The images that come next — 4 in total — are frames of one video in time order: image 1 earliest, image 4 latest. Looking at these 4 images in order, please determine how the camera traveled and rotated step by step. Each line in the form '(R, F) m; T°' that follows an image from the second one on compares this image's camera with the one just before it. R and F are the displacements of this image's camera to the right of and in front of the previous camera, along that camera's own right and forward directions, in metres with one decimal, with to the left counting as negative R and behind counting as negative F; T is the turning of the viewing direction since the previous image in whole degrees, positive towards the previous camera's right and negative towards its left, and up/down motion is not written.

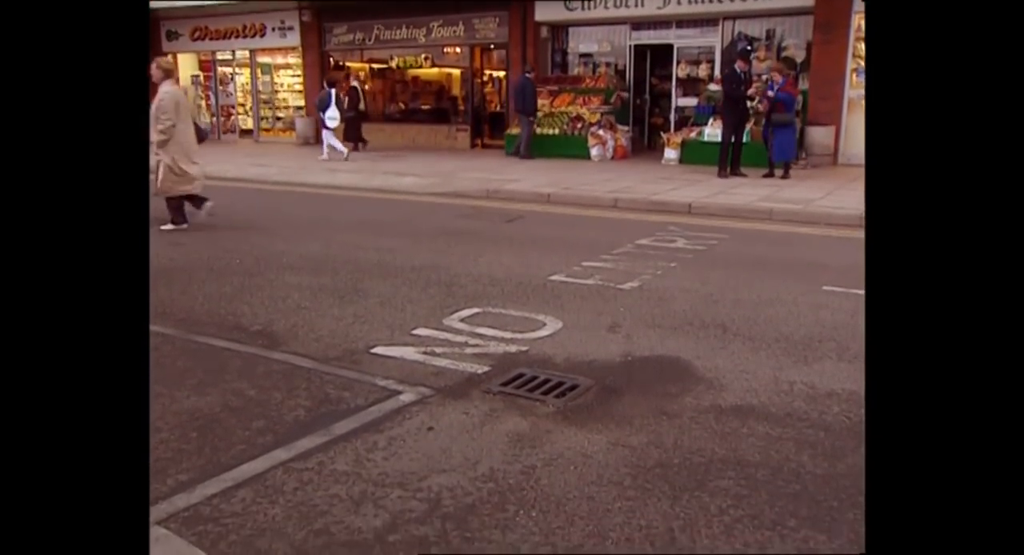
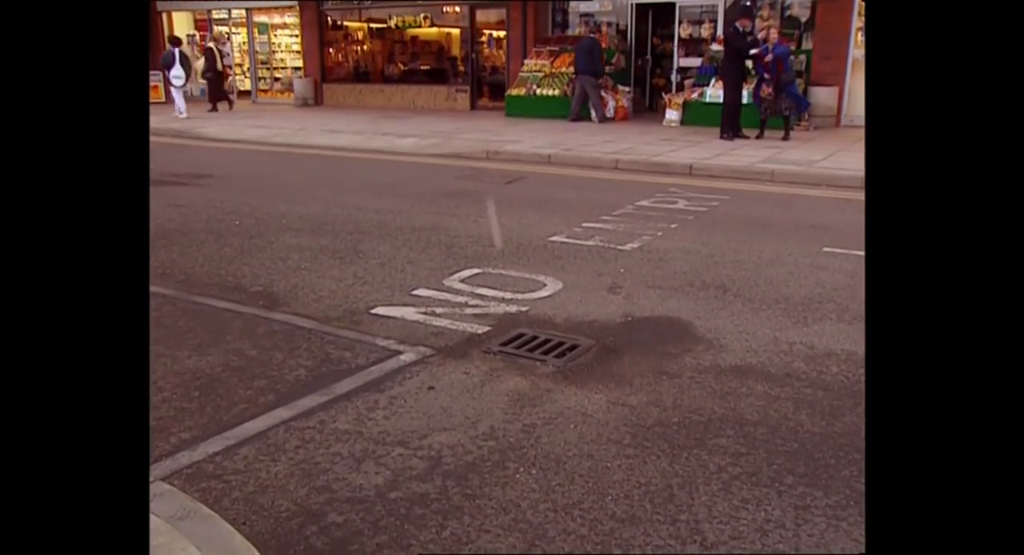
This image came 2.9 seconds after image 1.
(0.0, 0.0) m; 0°
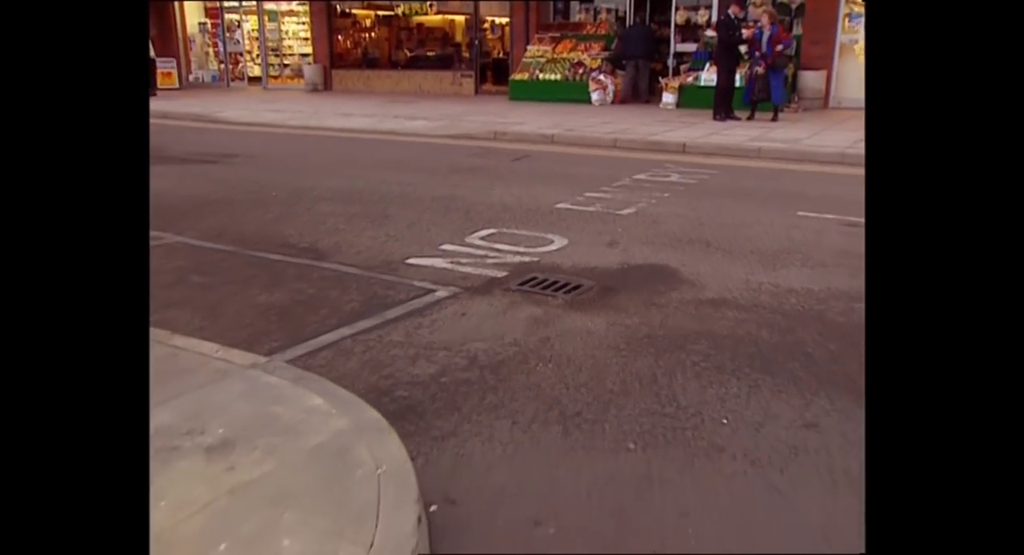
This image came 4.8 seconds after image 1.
(-0.1, -1.0) m; 0°
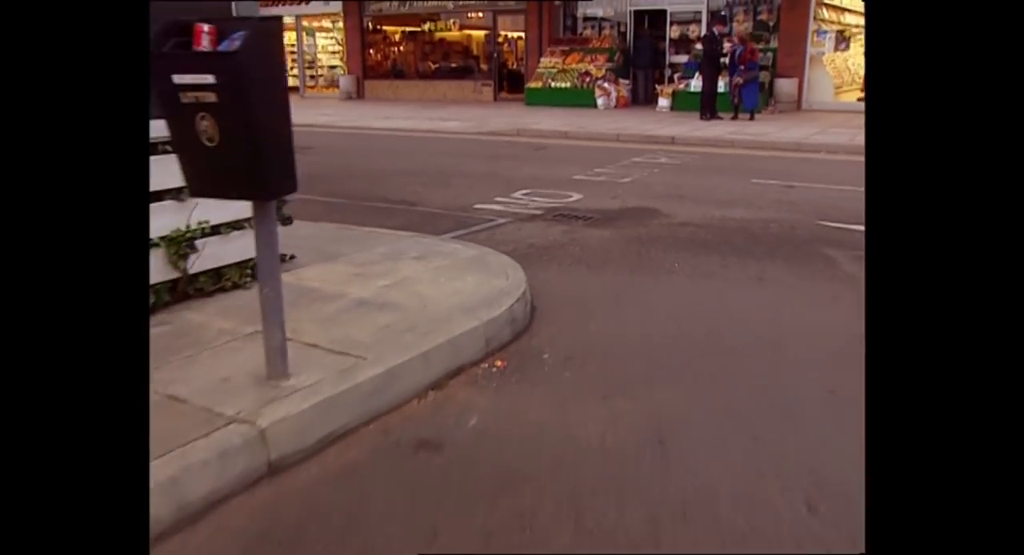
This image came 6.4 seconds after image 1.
(-0.4, -3.1) m; 0°
